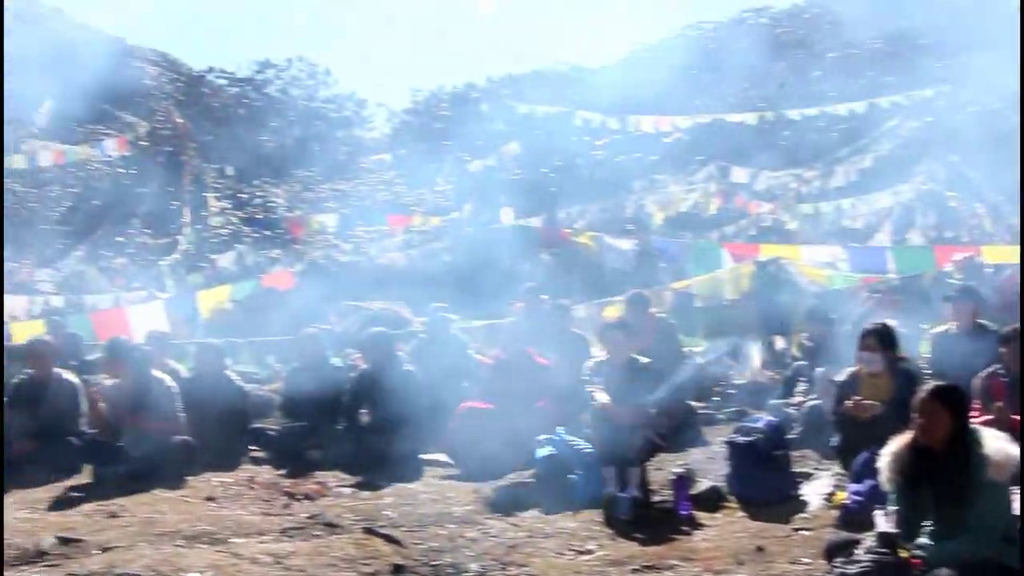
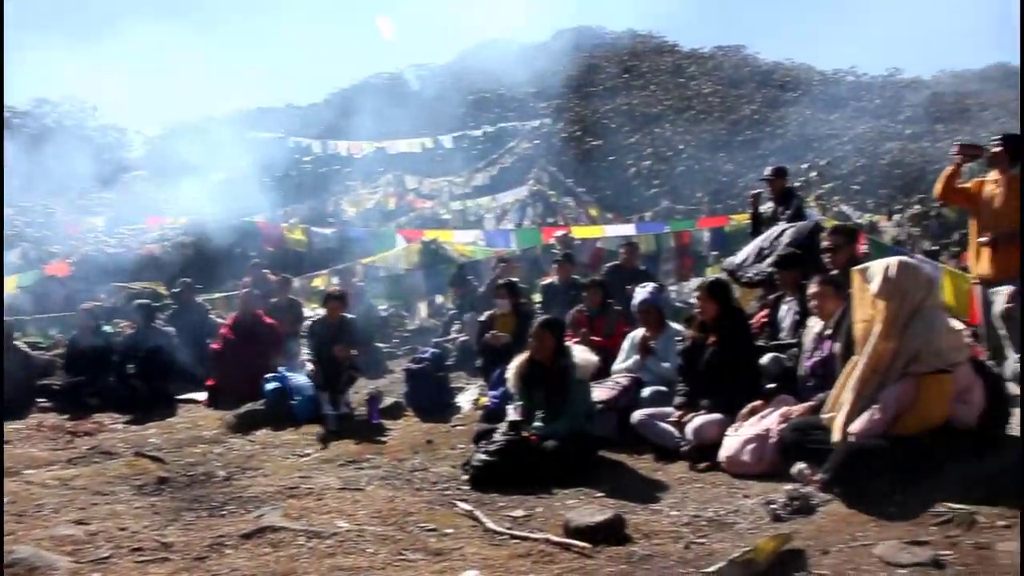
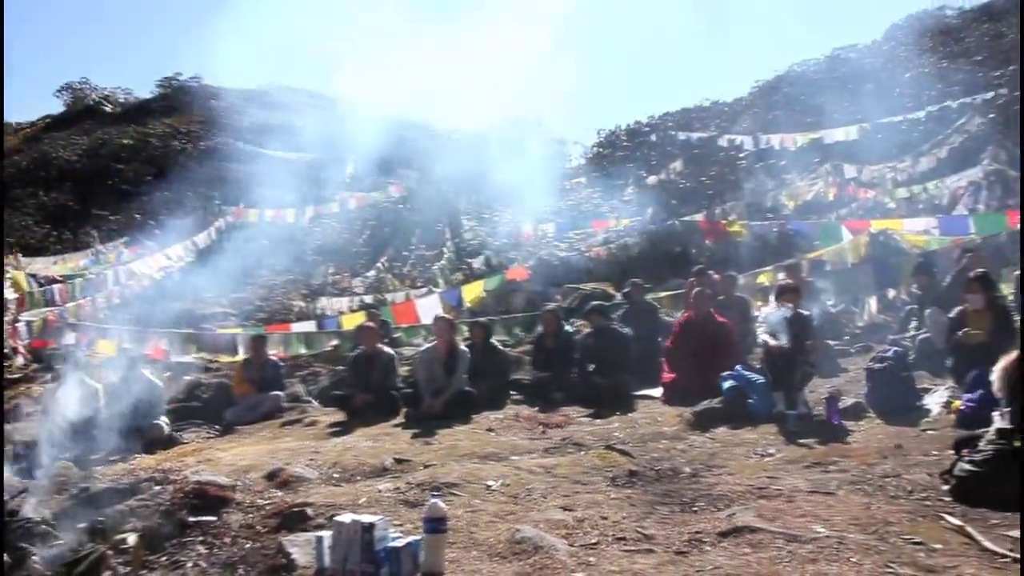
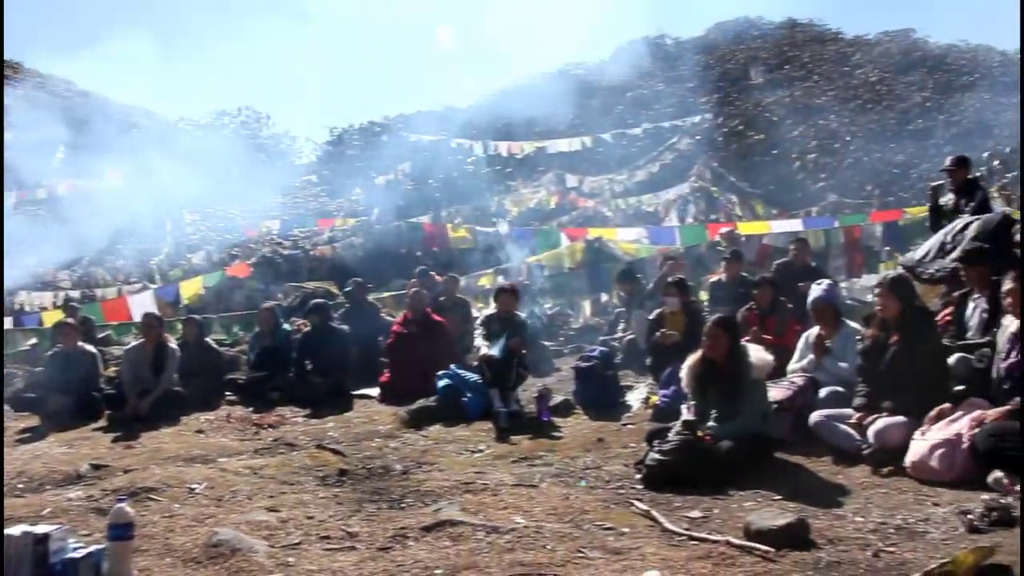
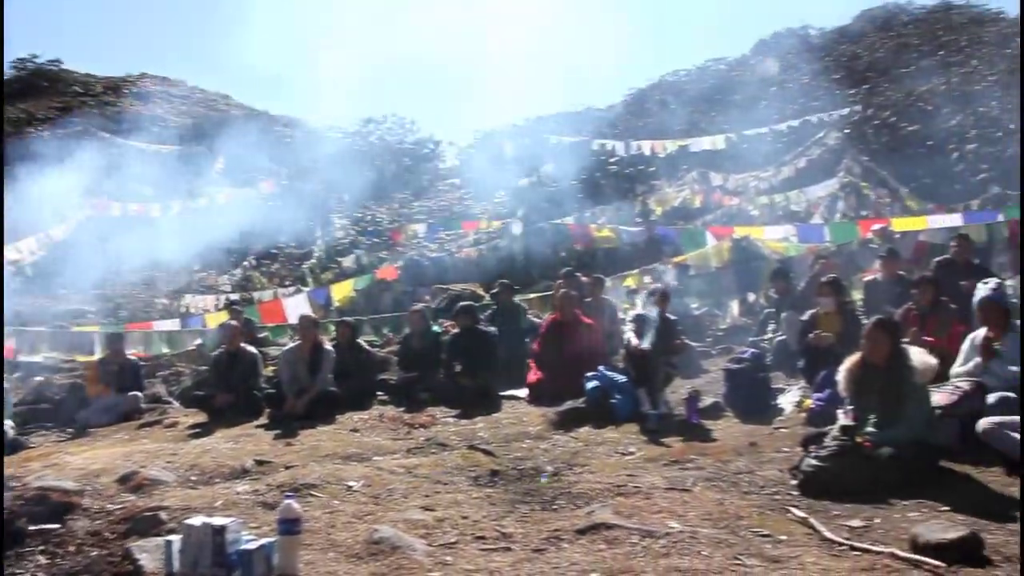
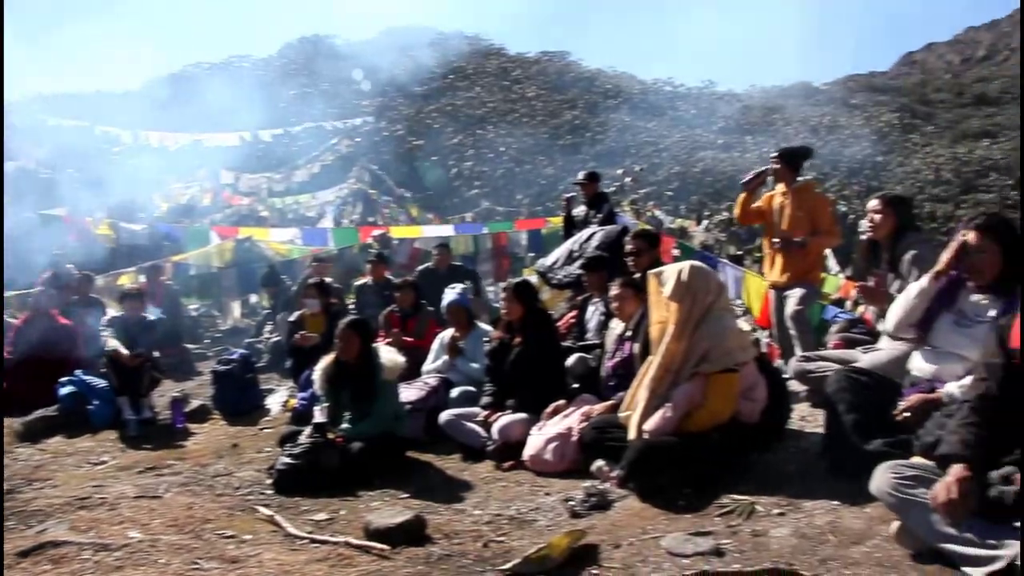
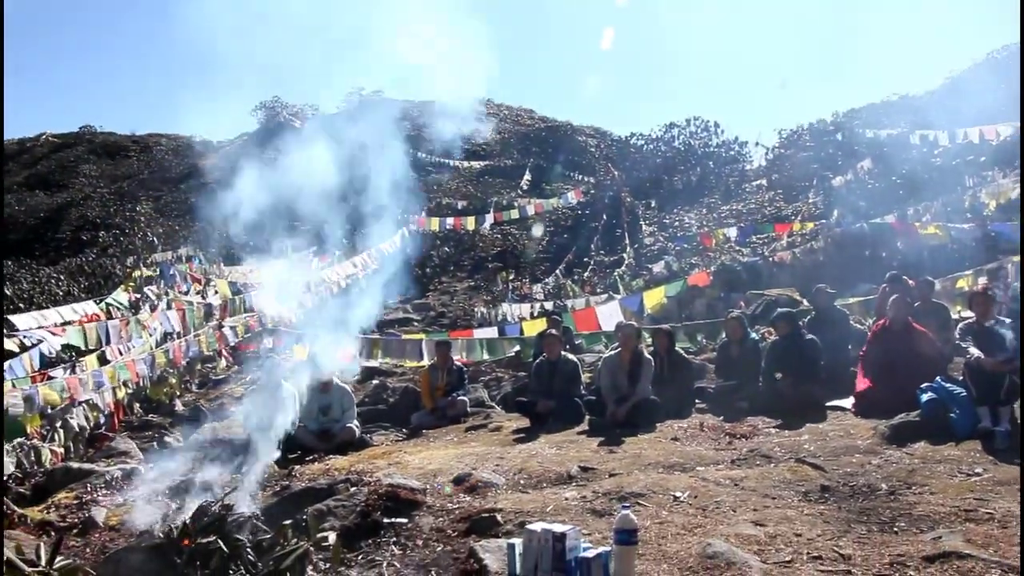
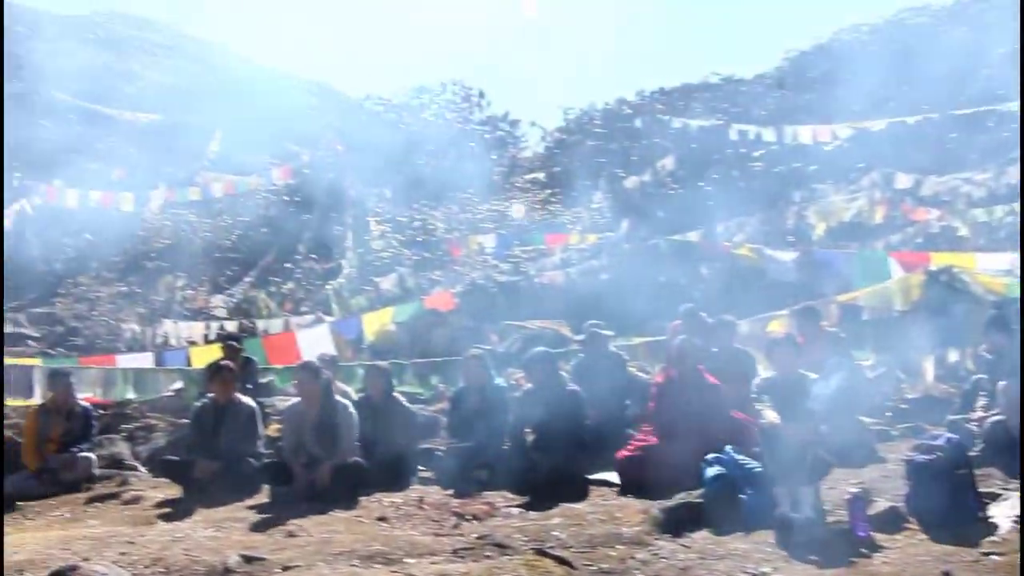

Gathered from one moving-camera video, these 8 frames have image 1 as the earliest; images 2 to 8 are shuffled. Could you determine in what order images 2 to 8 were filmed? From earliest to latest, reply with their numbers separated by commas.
8, 7, 3, 5, 4, 2, 6
